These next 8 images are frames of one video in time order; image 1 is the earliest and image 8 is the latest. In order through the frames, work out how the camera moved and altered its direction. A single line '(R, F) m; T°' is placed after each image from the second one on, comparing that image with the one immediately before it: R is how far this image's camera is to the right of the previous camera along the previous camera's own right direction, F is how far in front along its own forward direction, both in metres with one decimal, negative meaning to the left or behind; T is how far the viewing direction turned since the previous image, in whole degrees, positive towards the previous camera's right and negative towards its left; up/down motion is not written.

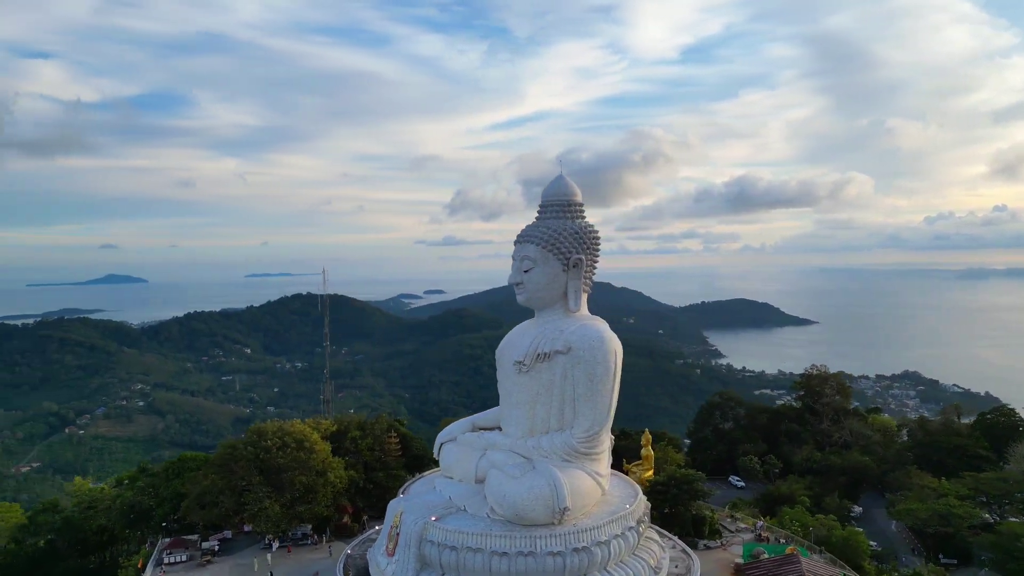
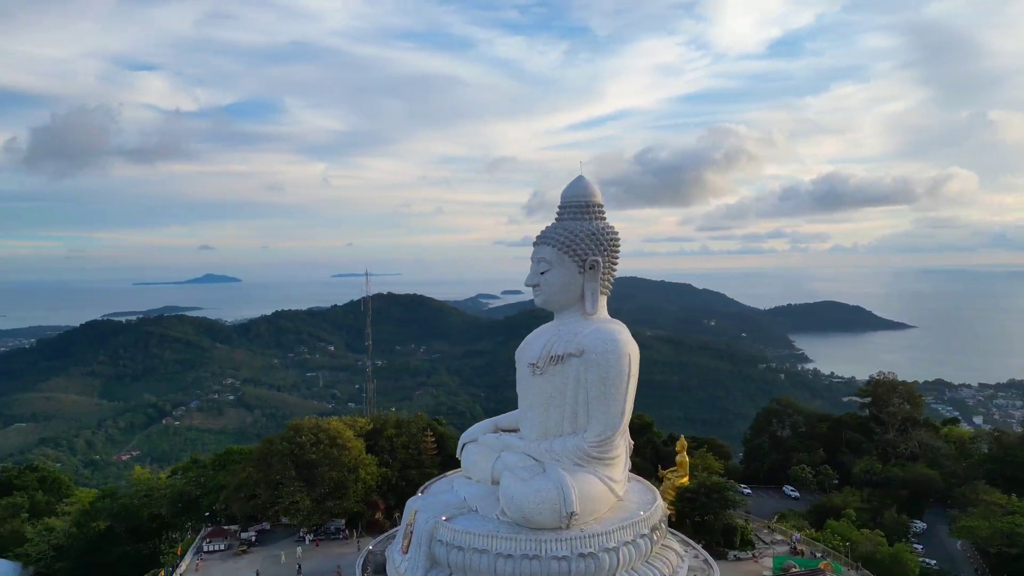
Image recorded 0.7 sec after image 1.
(+1.1, +0.1) m; -6°
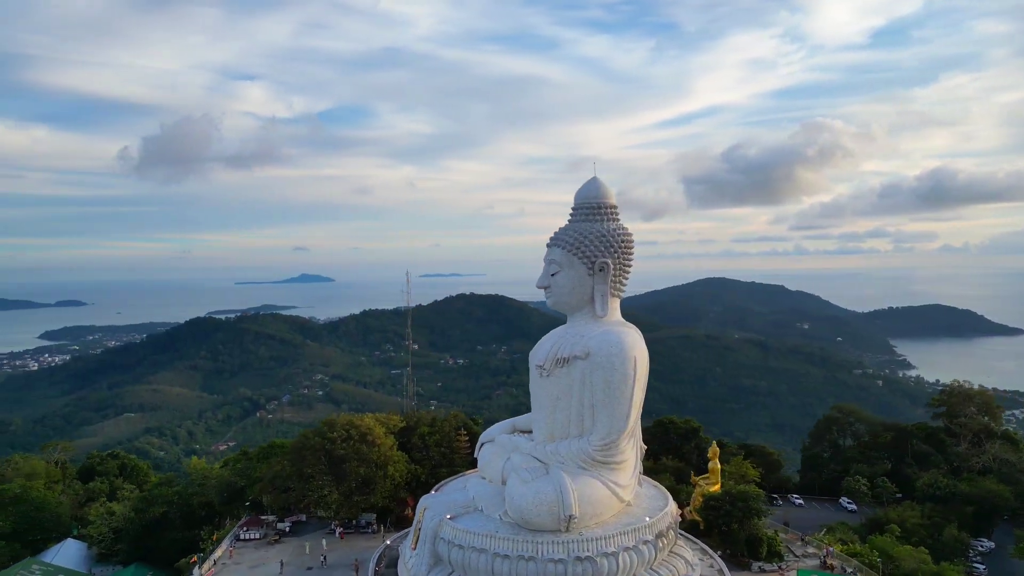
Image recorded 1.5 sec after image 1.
(+1.3, 0.0) m; -6°
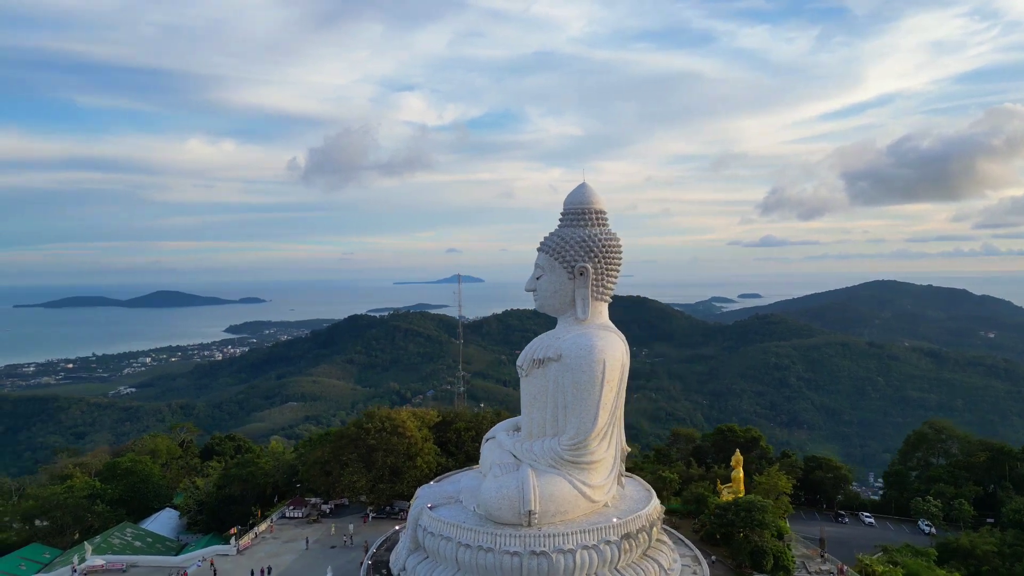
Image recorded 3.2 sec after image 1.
(+2.9, -0.3) m; -11°
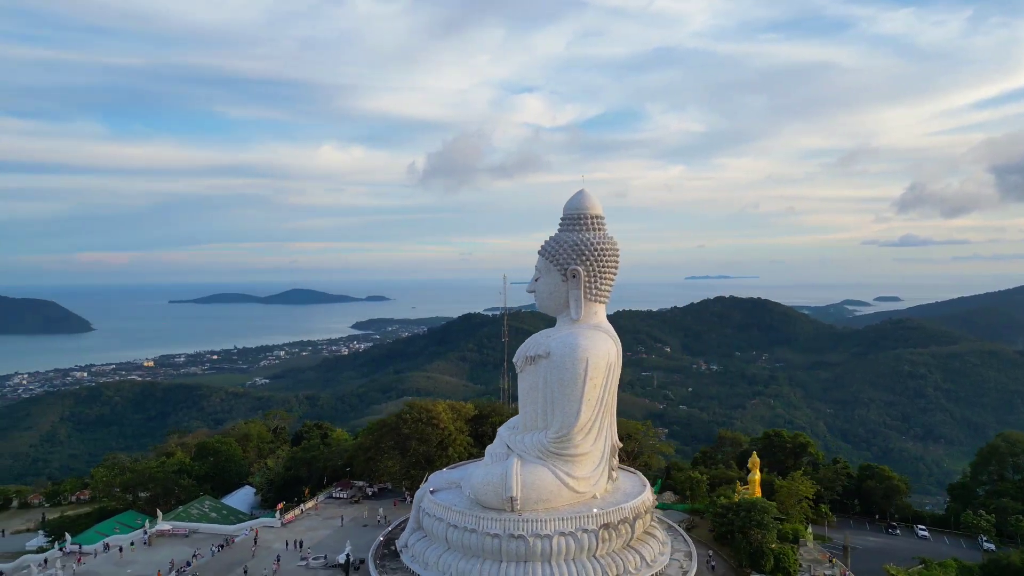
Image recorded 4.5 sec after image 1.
(+2.2, -0.7) m; -9°
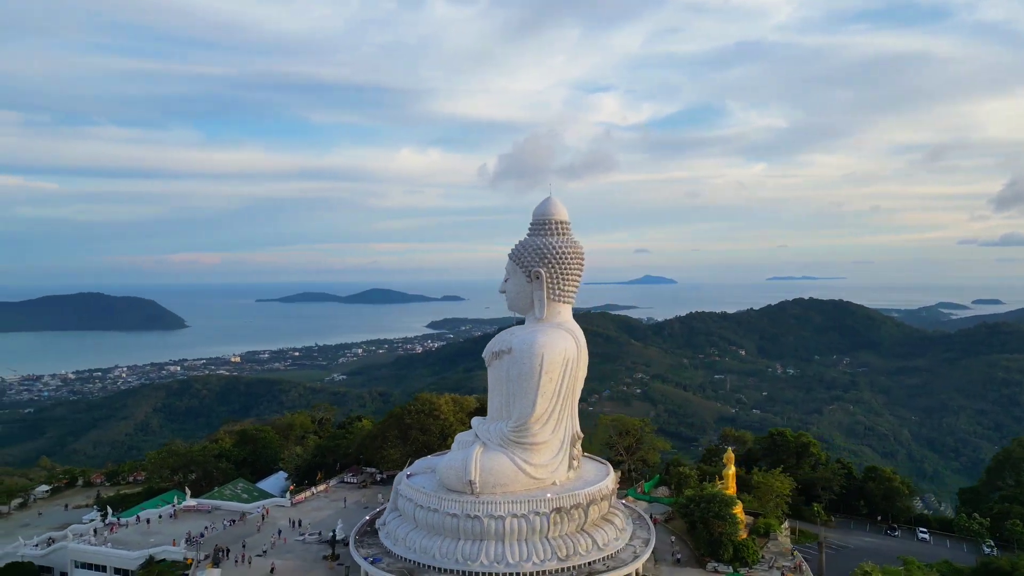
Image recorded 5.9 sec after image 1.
(+2.1, -1.0) m; -6°
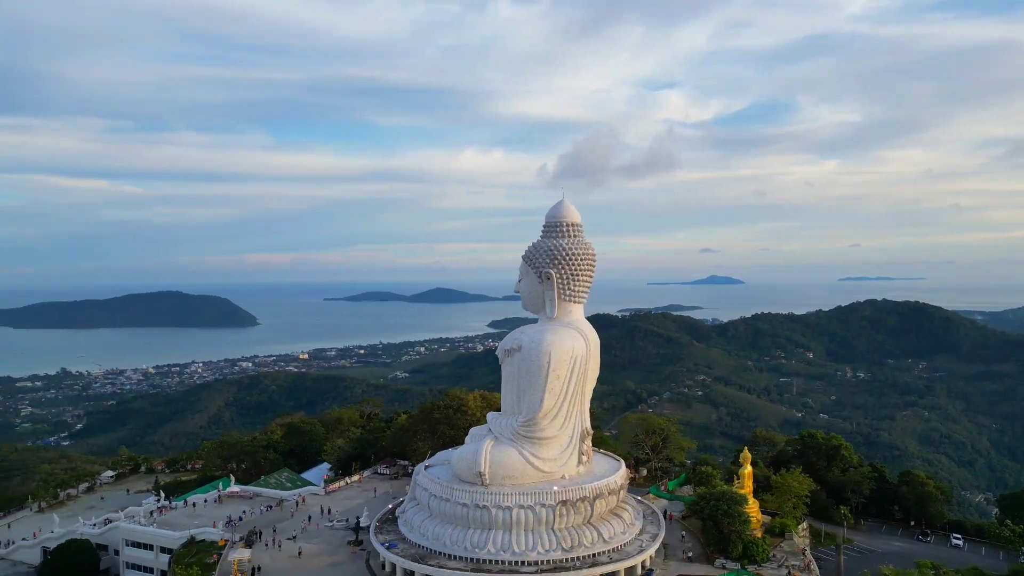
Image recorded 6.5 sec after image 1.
(+1.0, -0.5) m; -5°
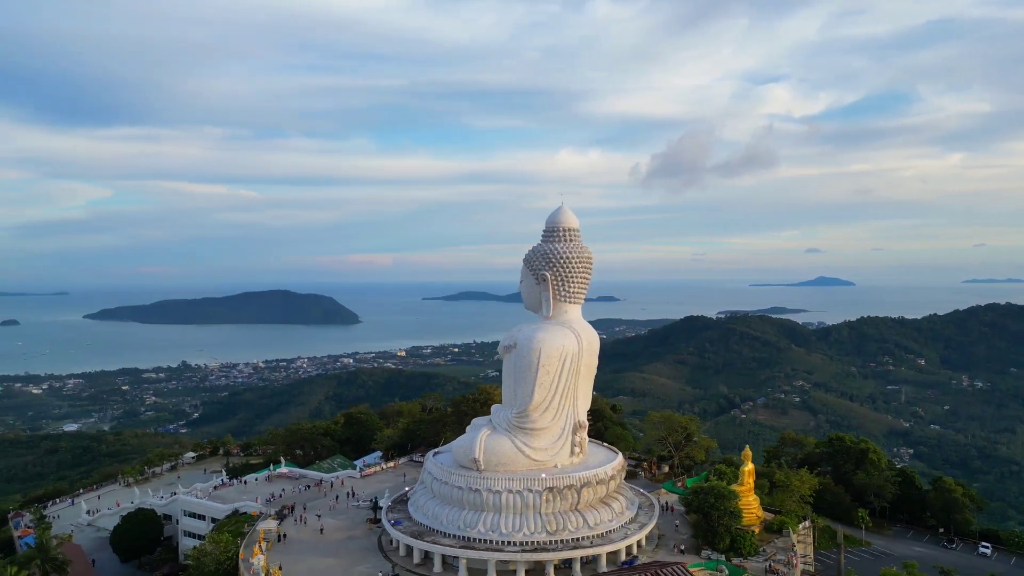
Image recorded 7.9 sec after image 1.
(+2.1, -1.0) m; -7°
